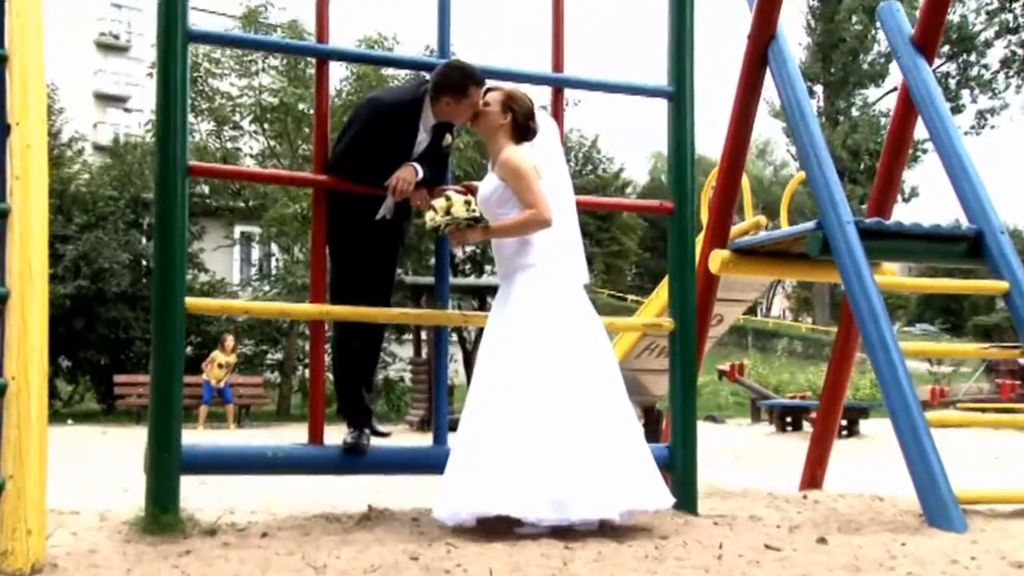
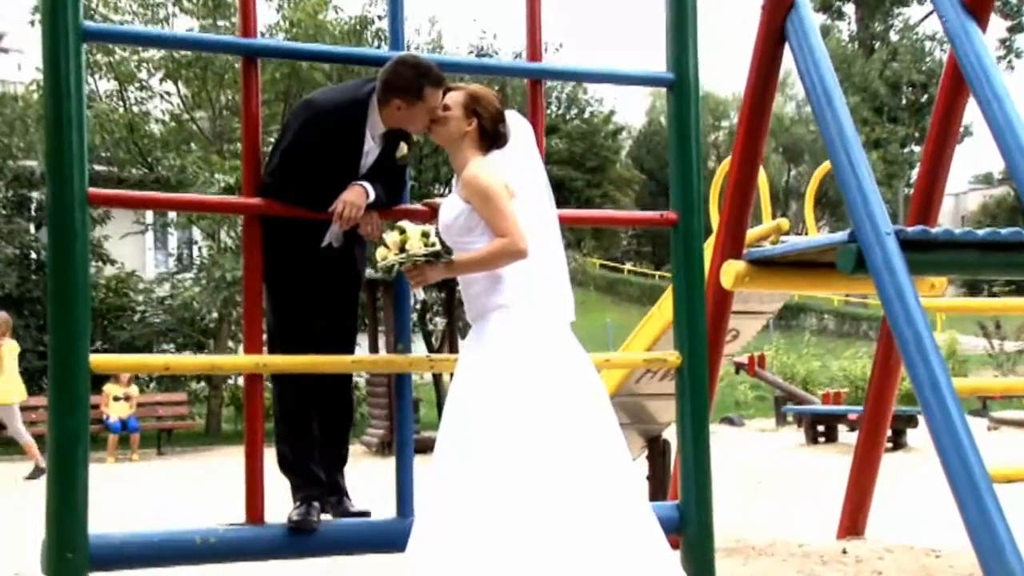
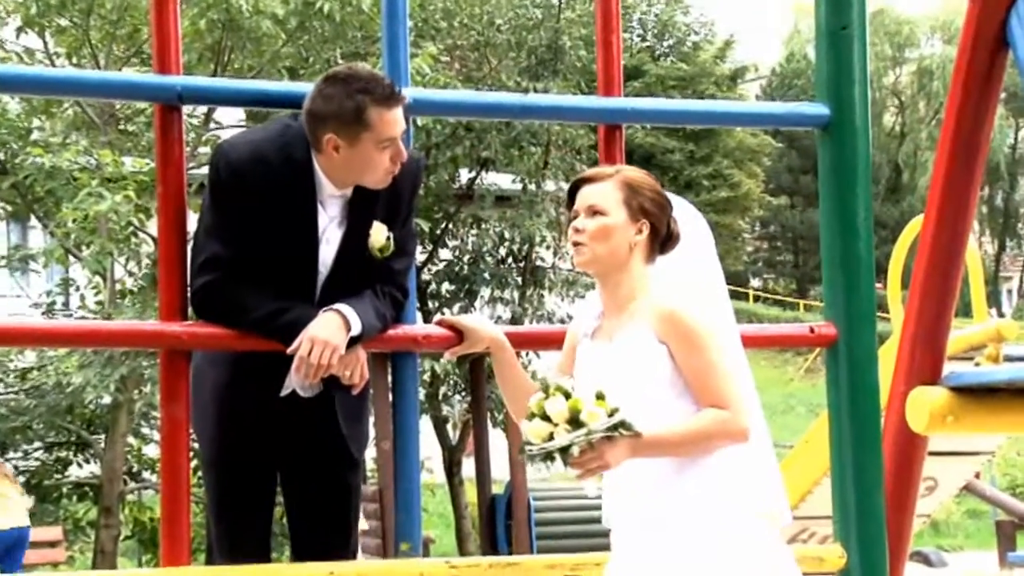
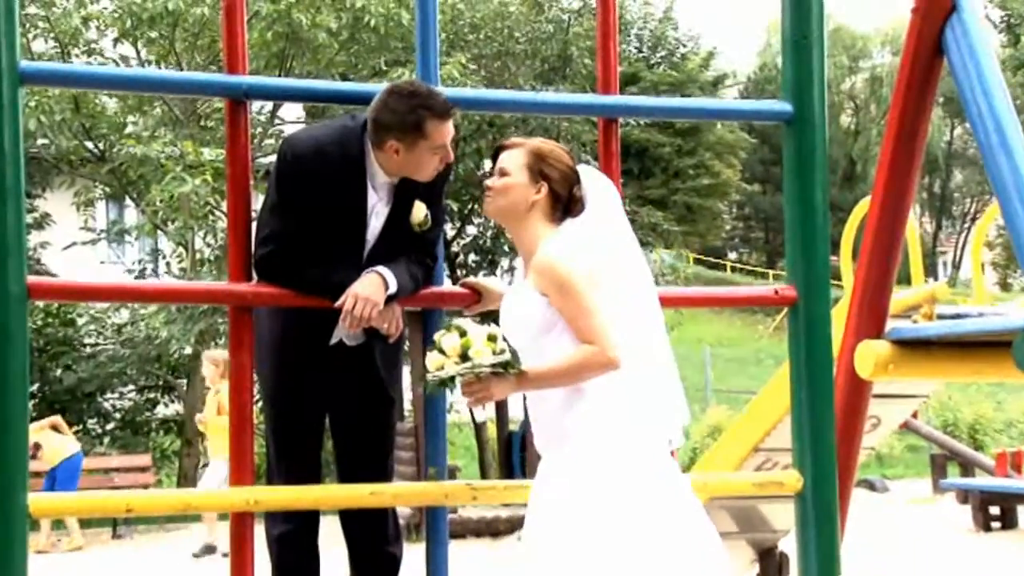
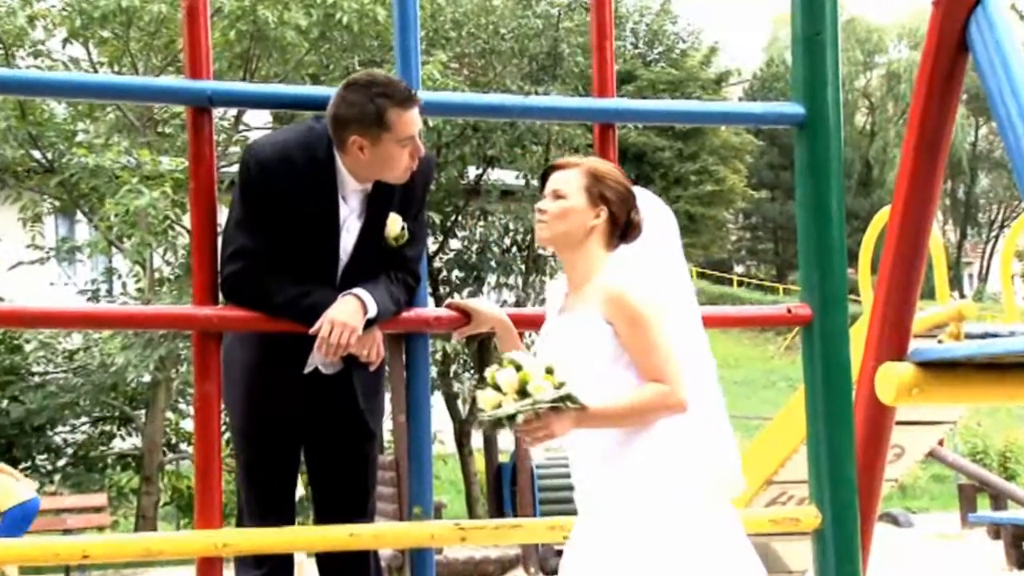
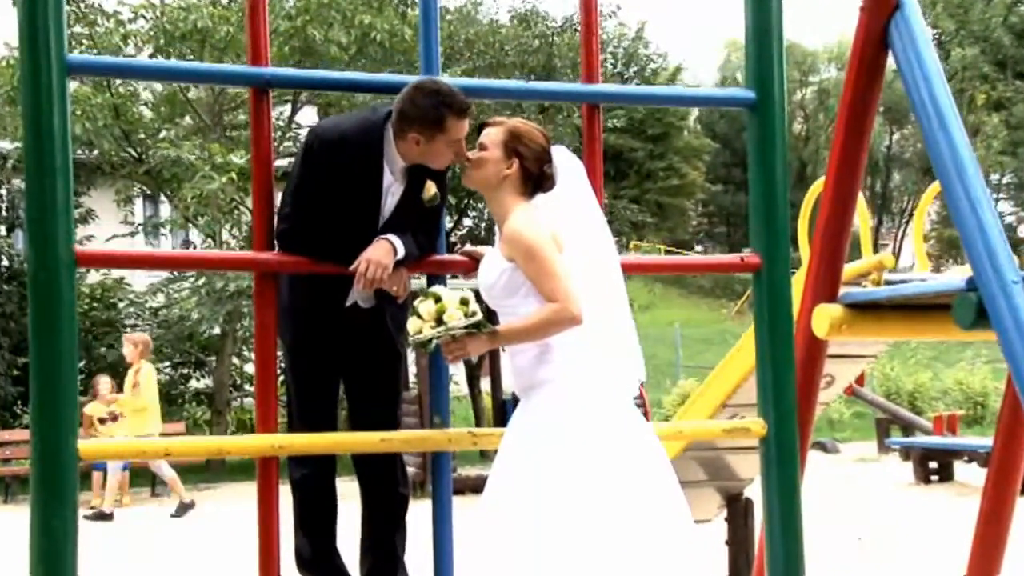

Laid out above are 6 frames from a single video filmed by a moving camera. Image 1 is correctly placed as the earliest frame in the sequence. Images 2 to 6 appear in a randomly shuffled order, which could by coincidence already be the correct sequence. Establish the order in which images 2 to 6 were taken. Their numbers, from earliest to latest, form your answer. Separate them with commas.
2, 6, 4, 5, 3
